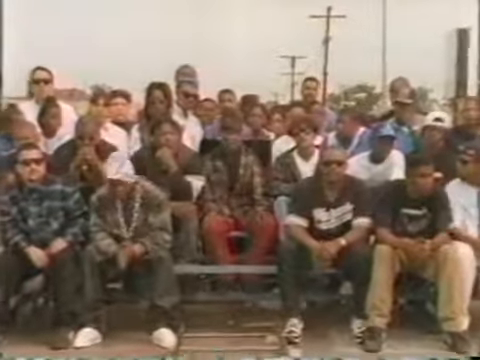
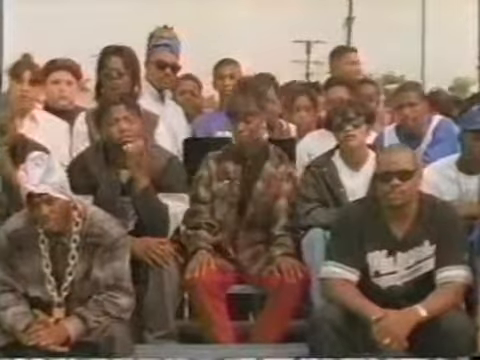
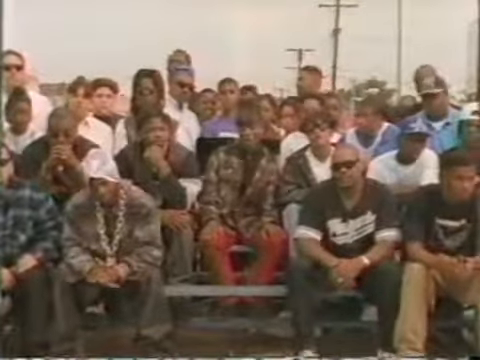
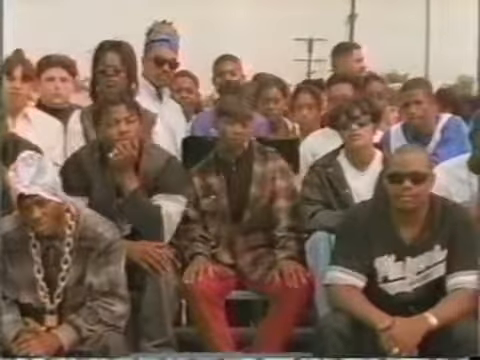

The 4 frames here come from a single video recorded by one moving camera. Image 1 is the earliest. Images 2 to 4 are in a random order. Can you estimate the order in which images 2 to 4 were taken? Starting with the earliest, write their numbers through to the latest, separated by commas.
3, 2, 4
